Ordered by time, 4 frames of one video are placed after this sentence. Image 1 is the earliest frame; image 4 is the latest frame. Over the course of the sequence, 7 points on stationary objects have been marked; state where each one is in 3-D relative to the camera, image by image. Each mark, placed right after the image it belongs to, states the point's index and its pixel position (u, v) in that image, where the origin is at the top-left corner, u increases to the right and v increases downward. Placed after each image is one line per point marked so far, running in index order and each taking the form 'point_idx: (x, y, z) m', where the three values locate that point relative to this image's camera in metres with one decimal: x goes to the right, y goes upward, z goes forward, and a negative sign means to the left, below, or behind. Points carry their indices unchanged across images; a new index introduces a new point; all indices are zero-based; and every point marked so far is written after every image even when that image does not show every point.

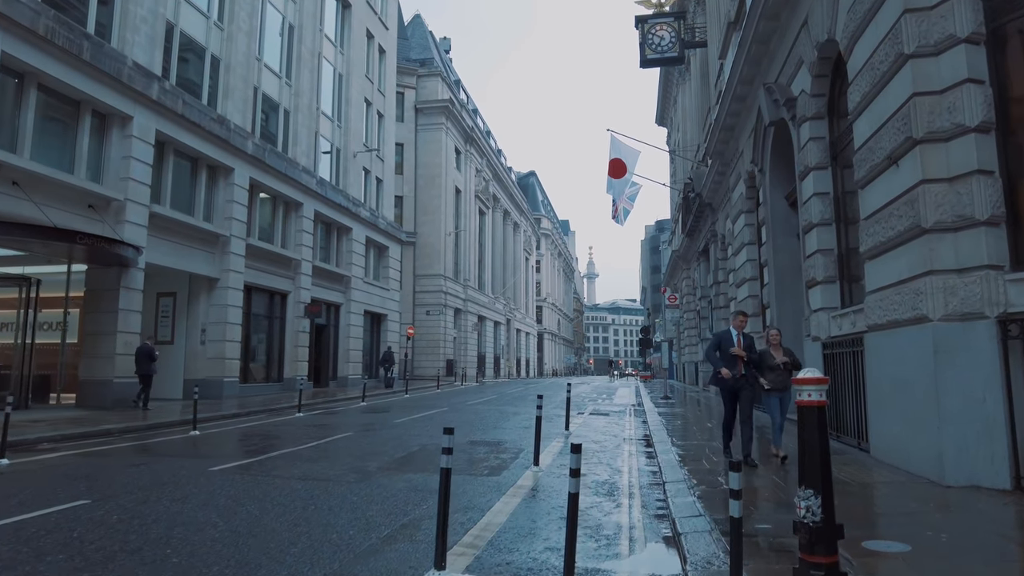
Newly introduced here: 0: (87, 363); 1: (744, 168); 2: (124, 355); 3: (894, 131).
0: (-10.6, -1.9, +17.9) m
1: (+5.6, +2.9, +17.5) m
2: (-9.6, -1.7, +17.9) m
3: (+4.0, +1.7, +7.6) m
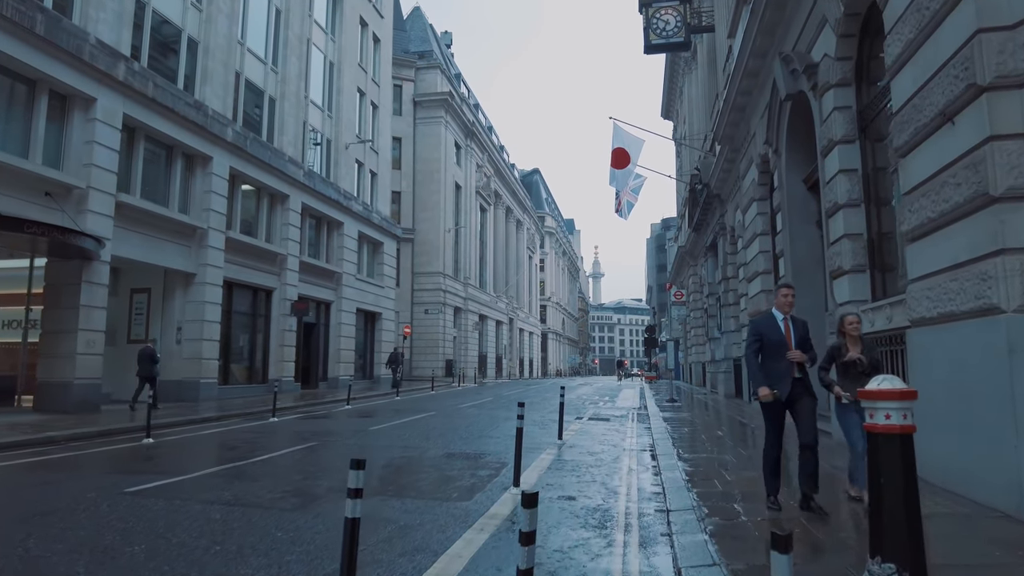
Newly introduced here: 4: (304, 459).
0: (-10.7, -1.7, +16.6) m
1: (+5.4, +3.1, +16.1) m
2: (-9.8, -1.6, +16.6) m
3: (+3.8, +1.8, +6.2) m
4: (-2.7, -2.3, +9.5) m
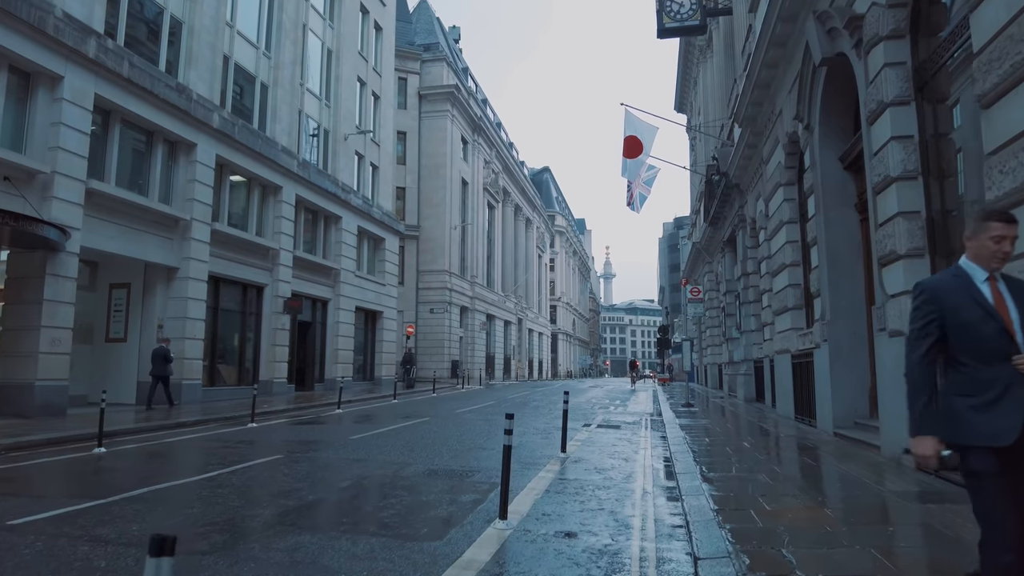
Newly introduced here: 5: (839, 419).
0: (-10.7, -1.6, +15.3) m
1: (+5.5, +3.2, +14.5) m
2: (-9.8, -1.4, +15.3) m
3: (+3.6, +1.9, +4.7) m
4: (-2.8, -2.1, +8.0) m
5: (+5.1, -2.0, +11.2) m
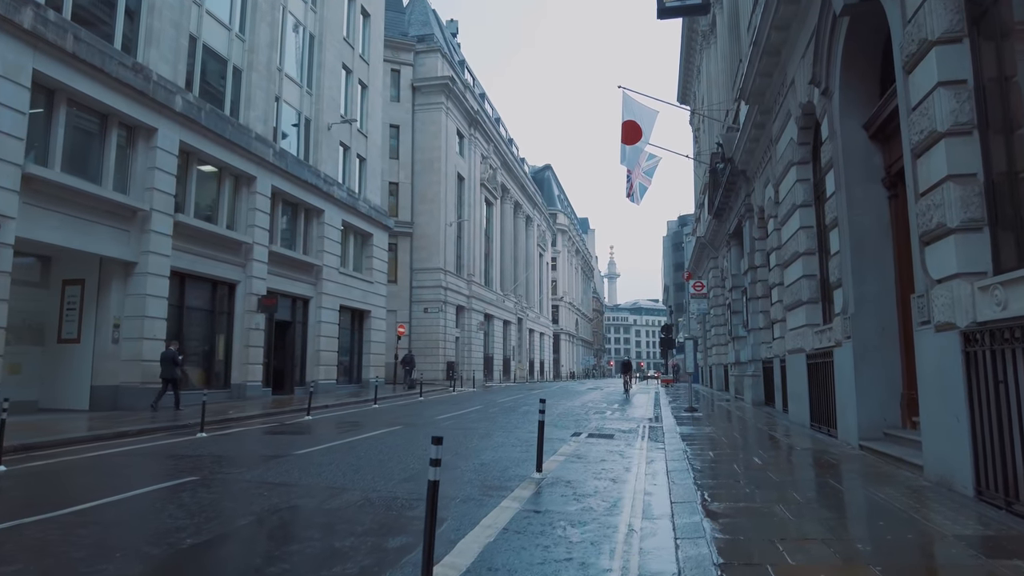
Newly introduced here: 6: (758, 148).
0: (-11.1, -1.5, +13.8) m
1: (+5.1, +3.4, +12.9) m
2: (-10.2, -1.3, +13.8) m
3: (+3.2, +2.1, +3.1) m
4: (-3.3, -2.0, +6.4) m
5: (+4.7, -1.9, +9.6) m
6: (+6.3, +3.6, +18.4) m
